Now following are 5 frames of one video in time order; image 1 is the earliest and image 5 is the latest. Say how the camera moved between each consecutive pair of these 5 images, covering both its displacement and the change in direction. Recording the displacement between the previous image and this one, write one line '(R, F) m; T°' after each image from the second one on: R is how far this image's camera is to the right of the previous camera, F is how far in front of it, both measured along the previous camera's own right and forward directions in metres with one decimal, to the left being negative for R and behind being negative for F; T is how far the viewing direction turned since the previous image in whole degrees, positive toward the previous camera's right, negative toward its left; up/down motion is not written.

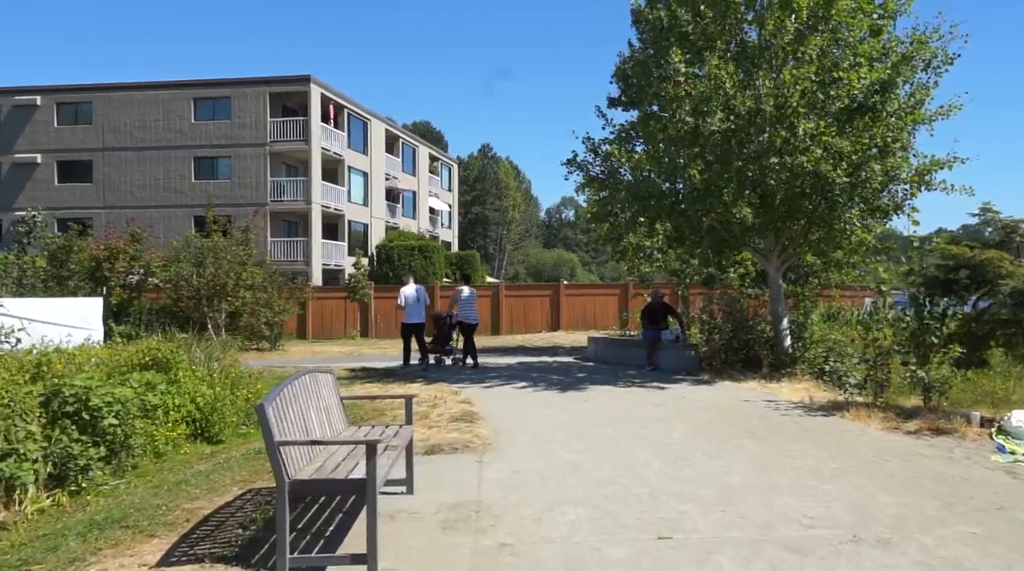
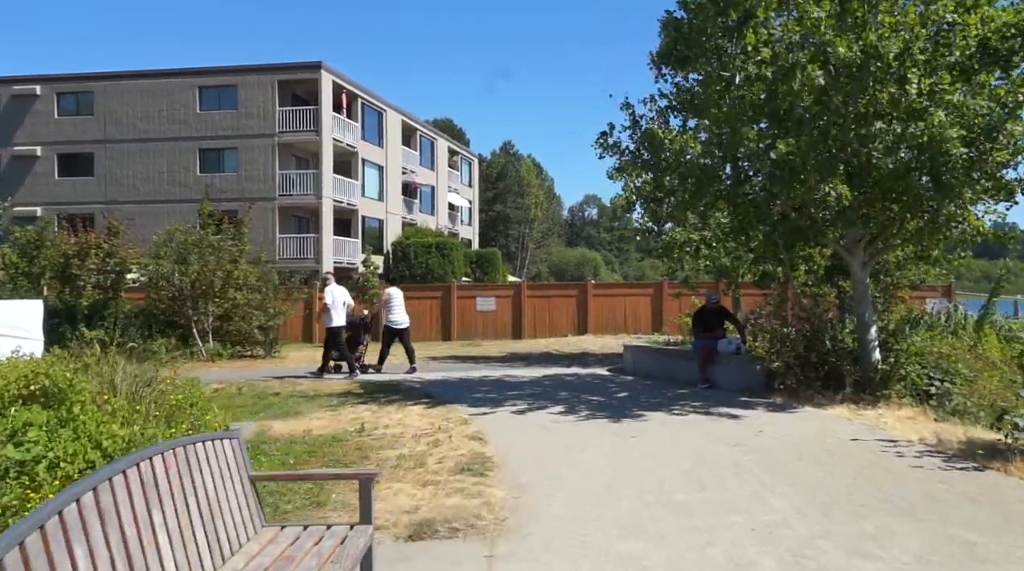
(0.0, +2.8) m; -1°
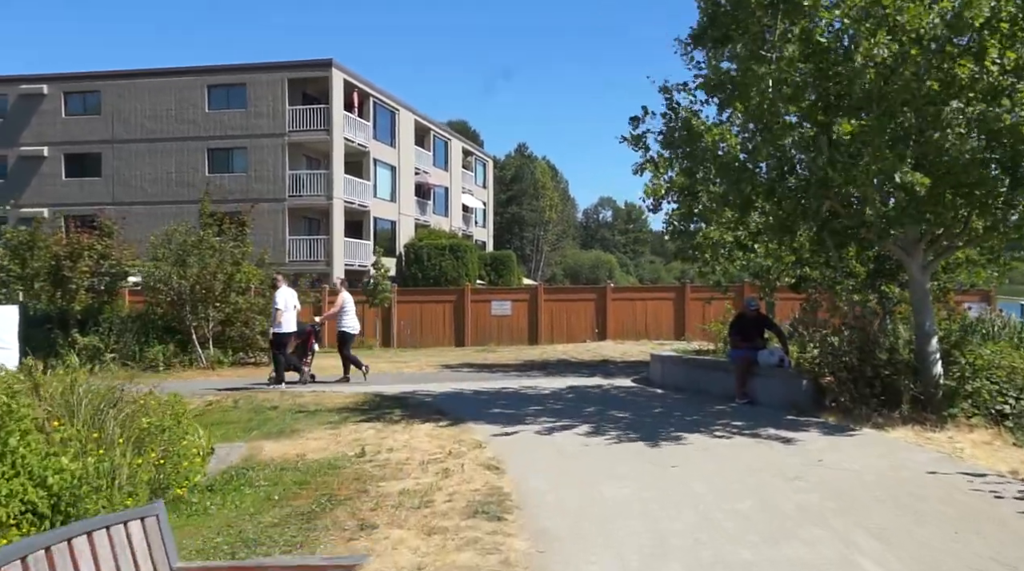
(-0.1, +1.2) m; -1°
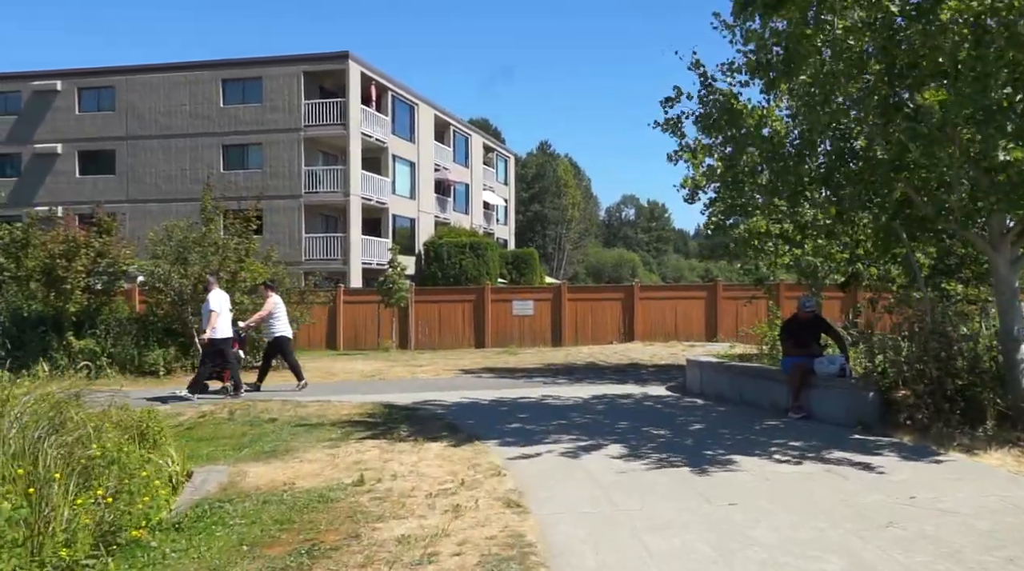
(0.0, +1.4) m; -1°
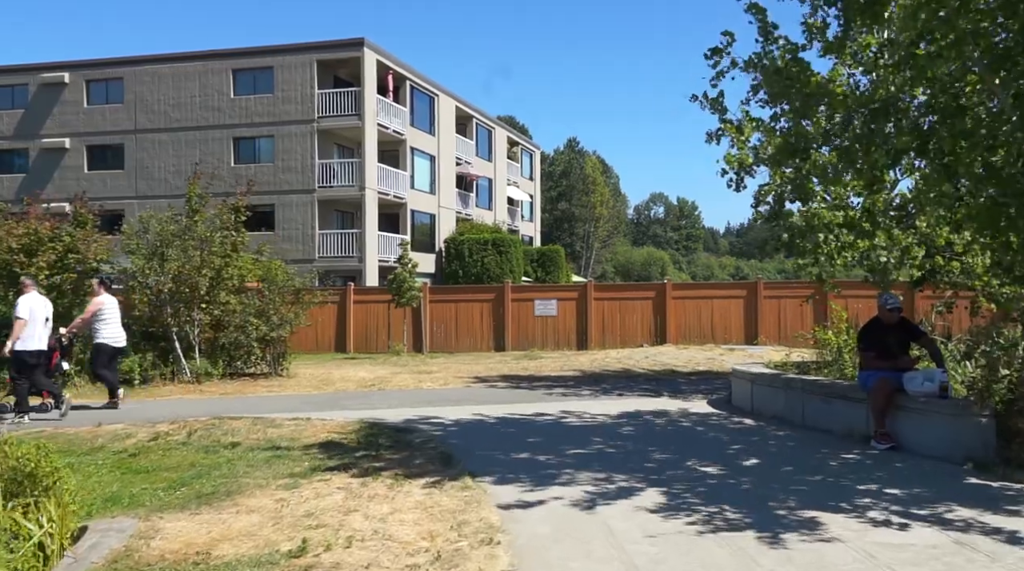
(+0.2, +2.2) m; -2°
